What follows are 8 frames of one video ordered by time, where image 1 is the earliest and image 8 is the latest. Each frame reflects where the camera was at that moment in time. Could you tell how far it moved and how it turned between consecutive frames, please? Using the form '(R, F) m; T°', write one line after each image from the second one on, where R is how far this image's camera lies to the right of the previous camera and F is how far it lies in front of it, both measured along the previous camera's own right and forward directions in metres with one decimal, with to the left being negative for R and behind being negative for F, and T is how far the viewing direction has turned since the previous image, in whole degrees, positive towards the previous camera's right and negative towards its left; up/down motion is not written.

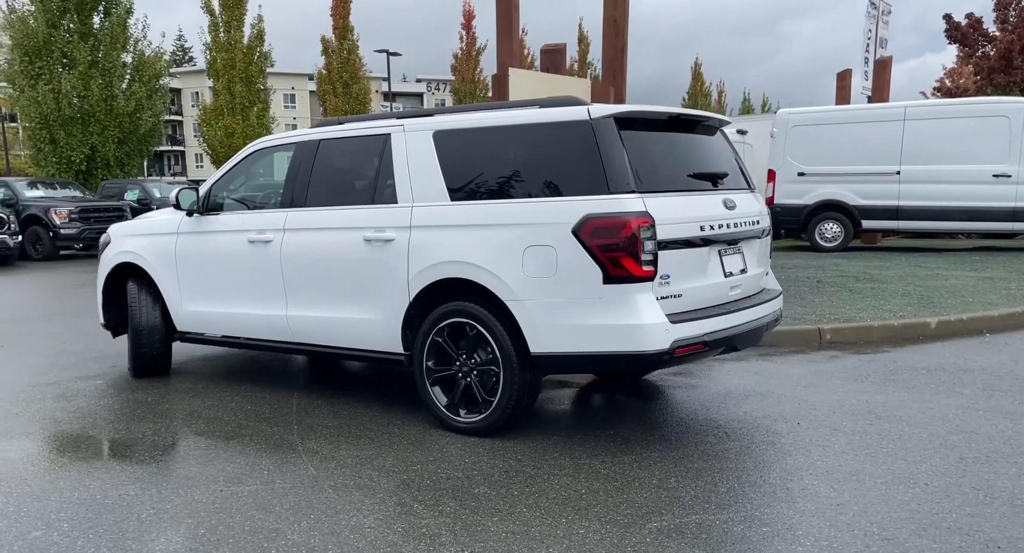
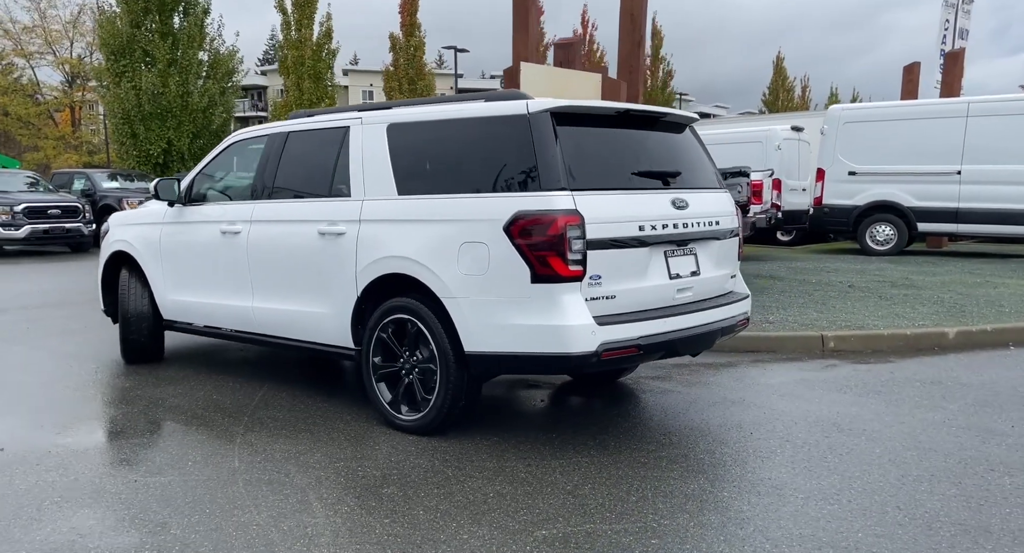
(+0.7, +0.1) m; -5°
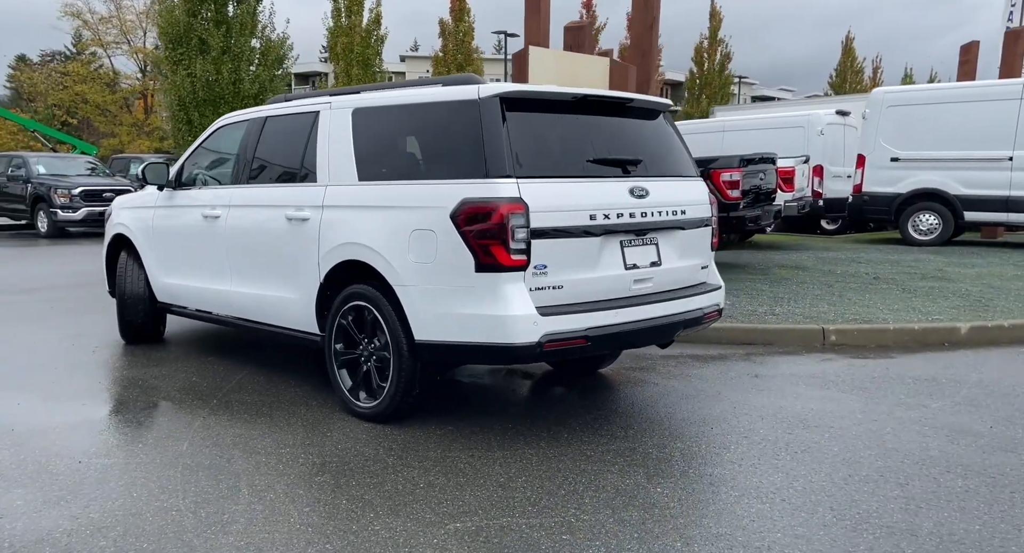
(+0.5, +0.1) m; -4°
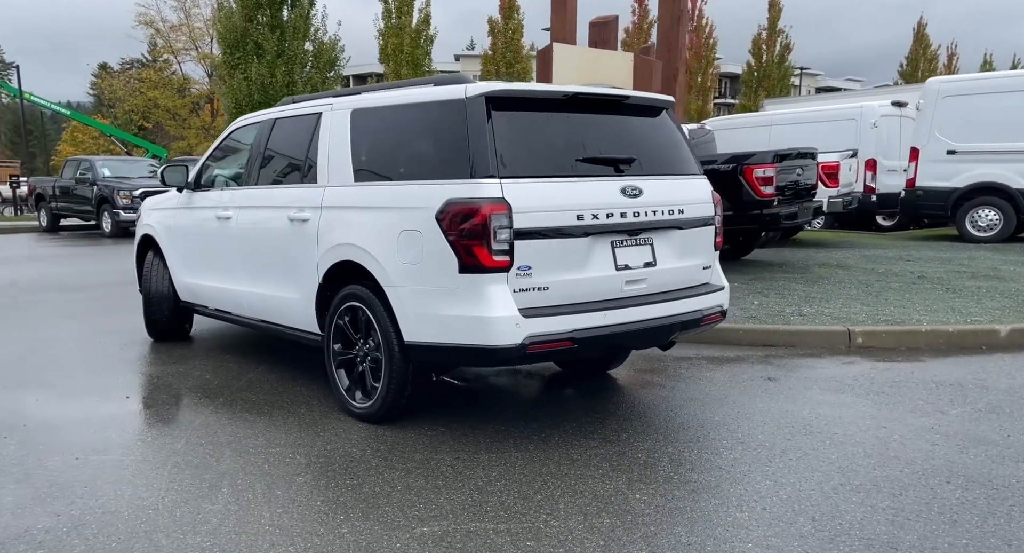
(+0.3, +0.1) m; -4°
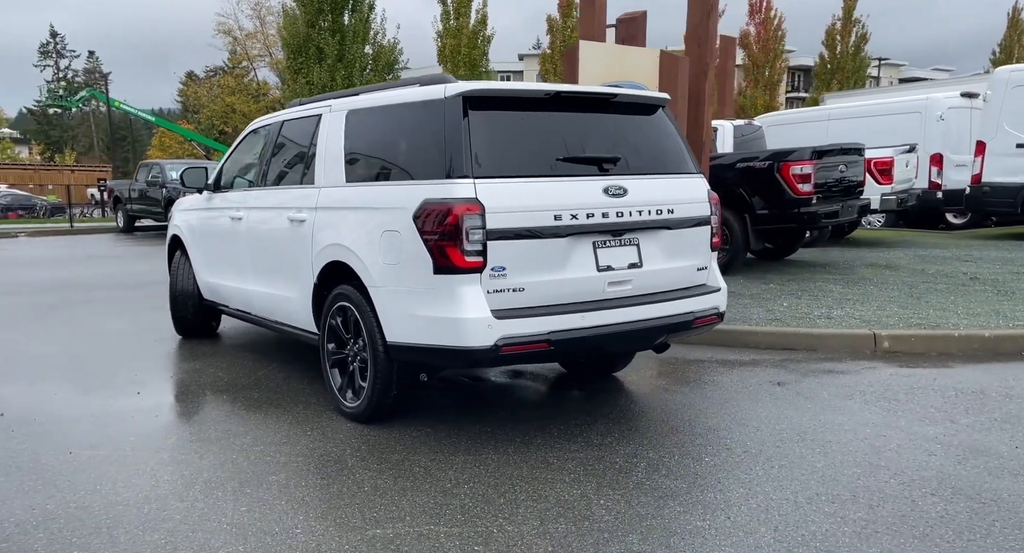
(+0.4, +0.1) m; -5°
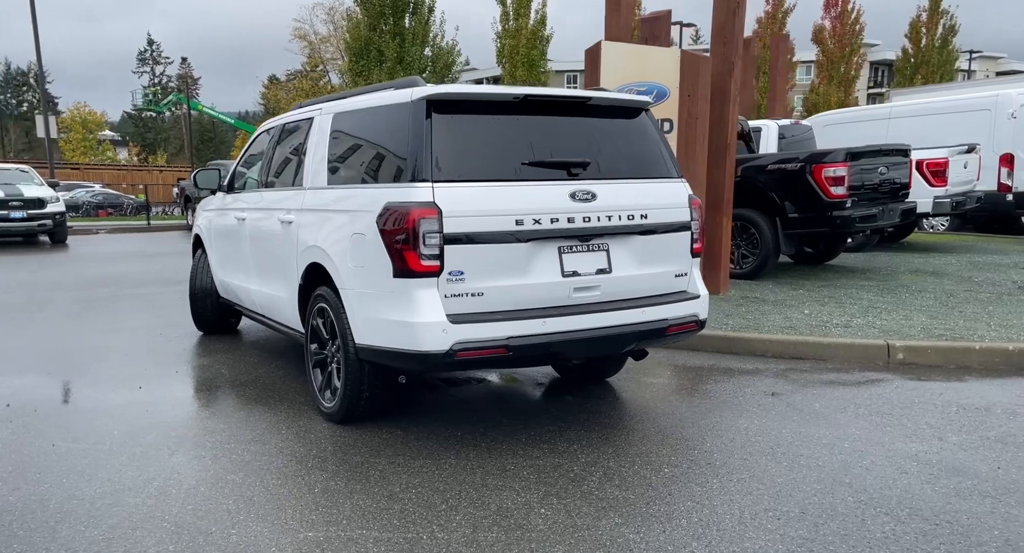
(+0.5, 0.0) m; -5°
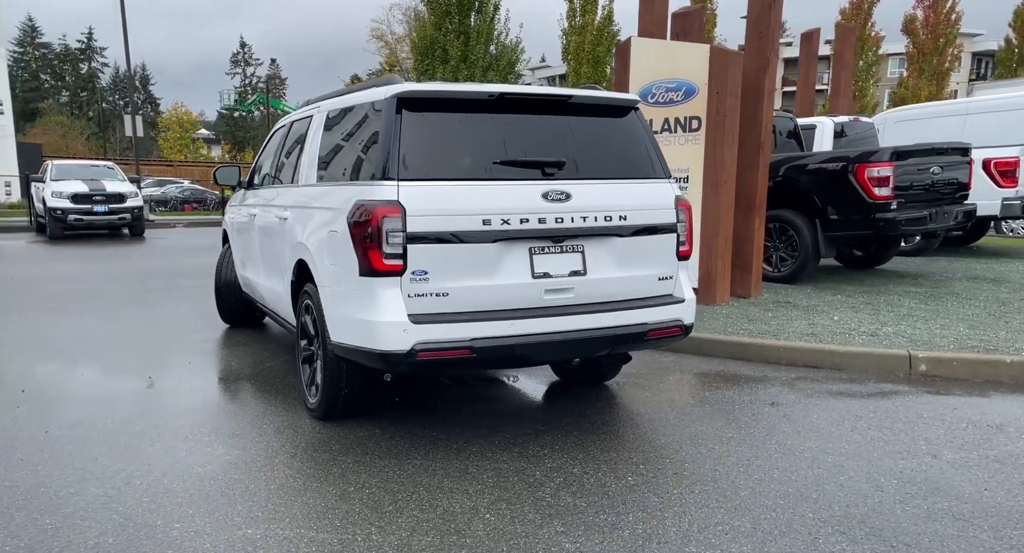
(+0.5, +0.1) m; -5°
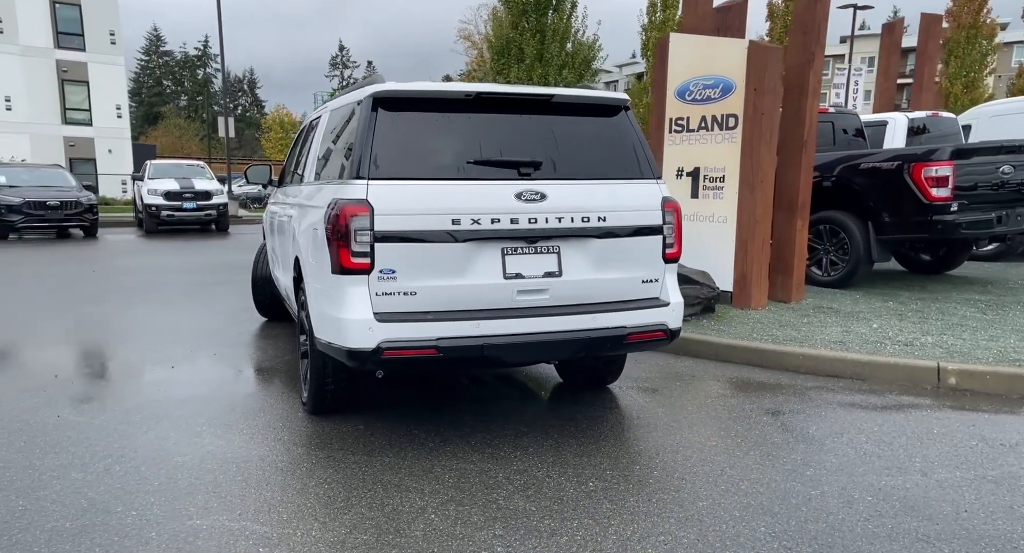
(+0.6, +0.1) m; -6°
